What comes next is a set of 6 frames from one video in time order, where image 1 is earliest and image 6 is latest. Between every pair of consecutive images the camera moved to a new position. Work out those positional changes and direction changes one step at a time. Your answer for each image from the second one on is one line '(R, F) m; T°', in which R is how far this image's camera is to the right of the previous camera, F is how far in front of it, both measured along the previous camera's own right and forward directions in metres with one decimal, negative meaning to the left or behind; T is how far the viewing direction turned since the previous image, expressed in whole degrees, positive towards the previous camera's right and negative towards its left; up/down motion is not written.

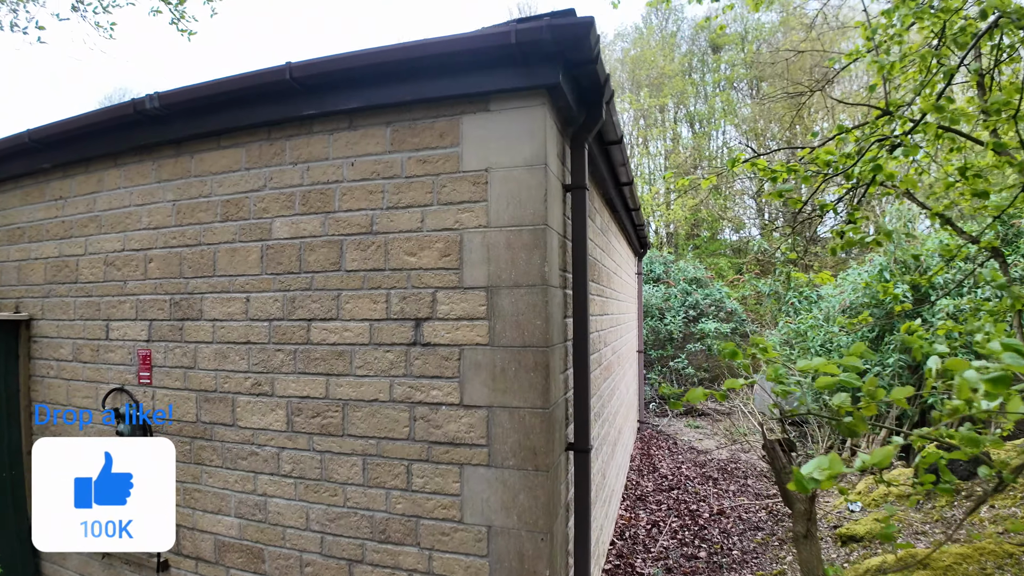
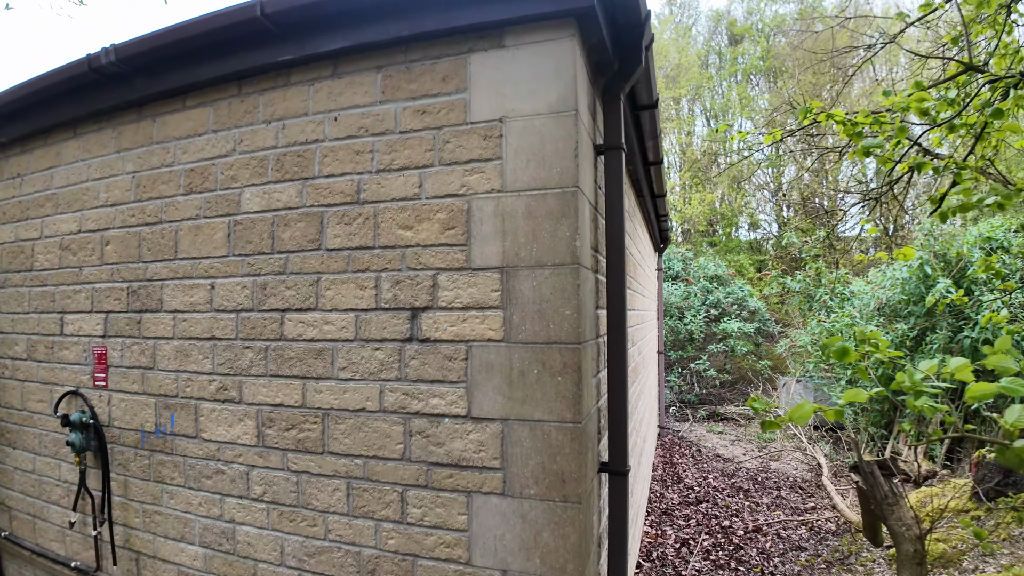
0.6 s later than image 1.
(0.0, +0.4) m; -1°
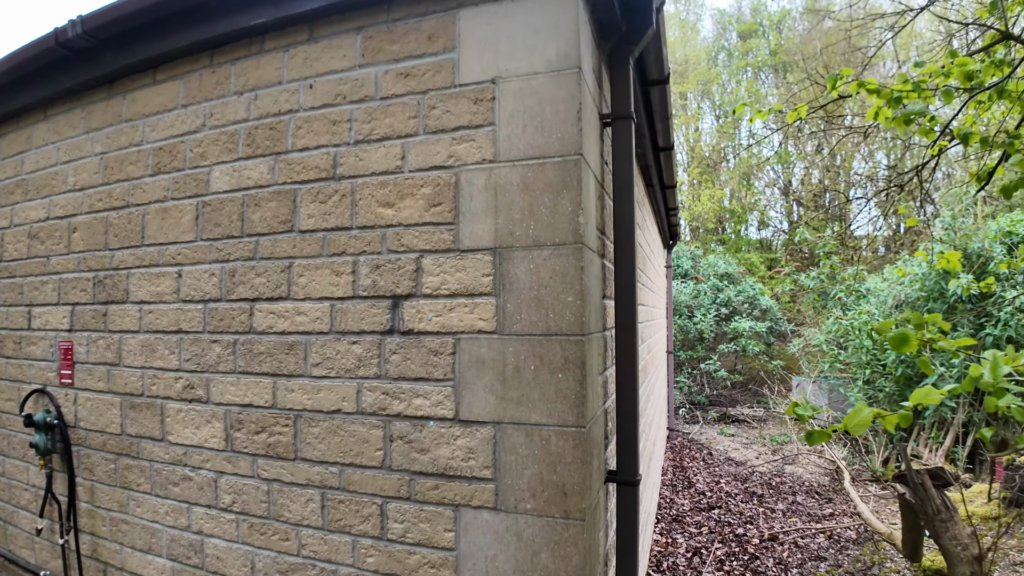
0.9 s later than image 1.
(0.0, +0.2) m; -1°
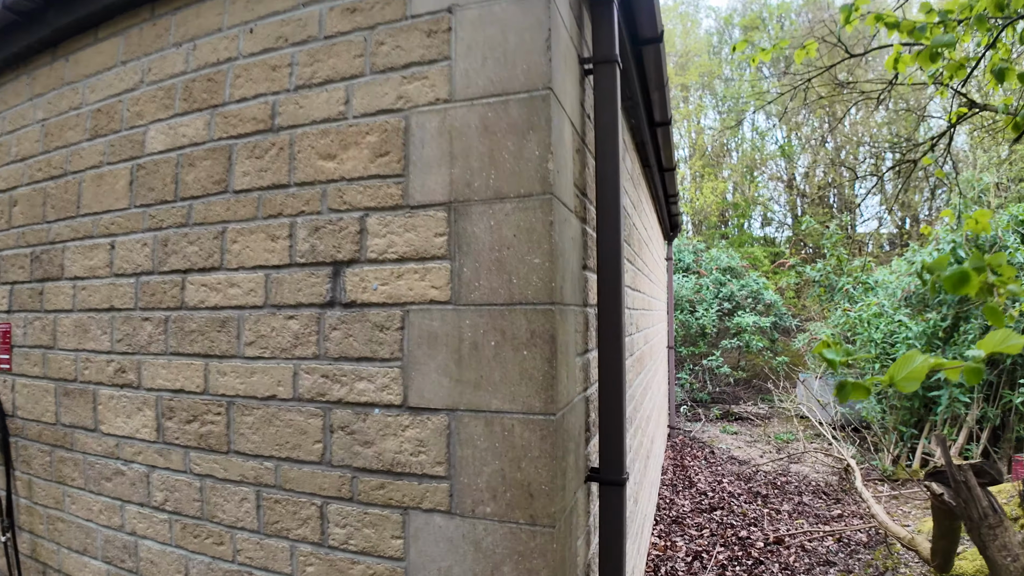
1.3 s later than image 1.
(+0.1, +0.2) m; 0°
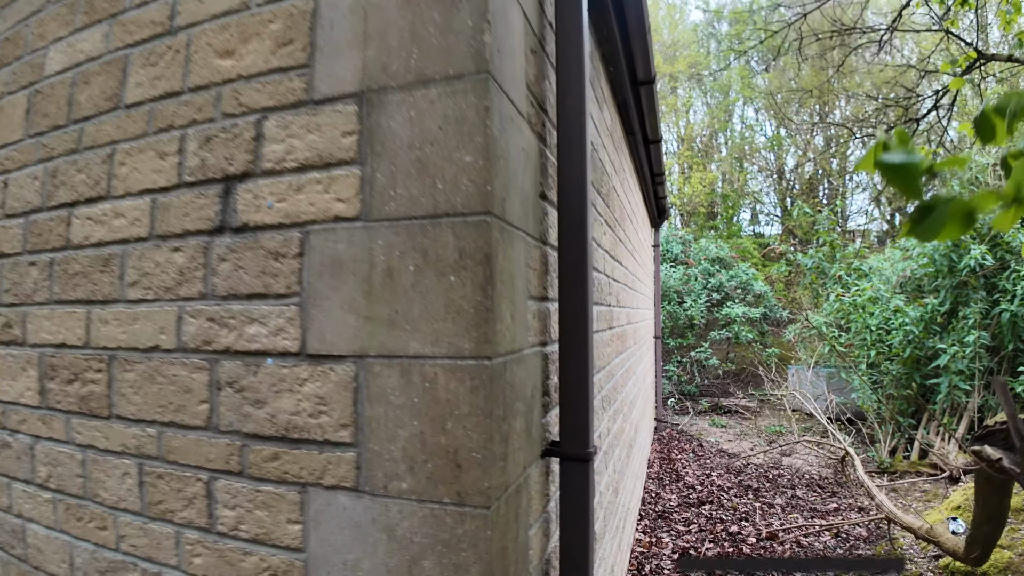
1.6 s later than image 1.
(+0.1, +0.2) m; 0°
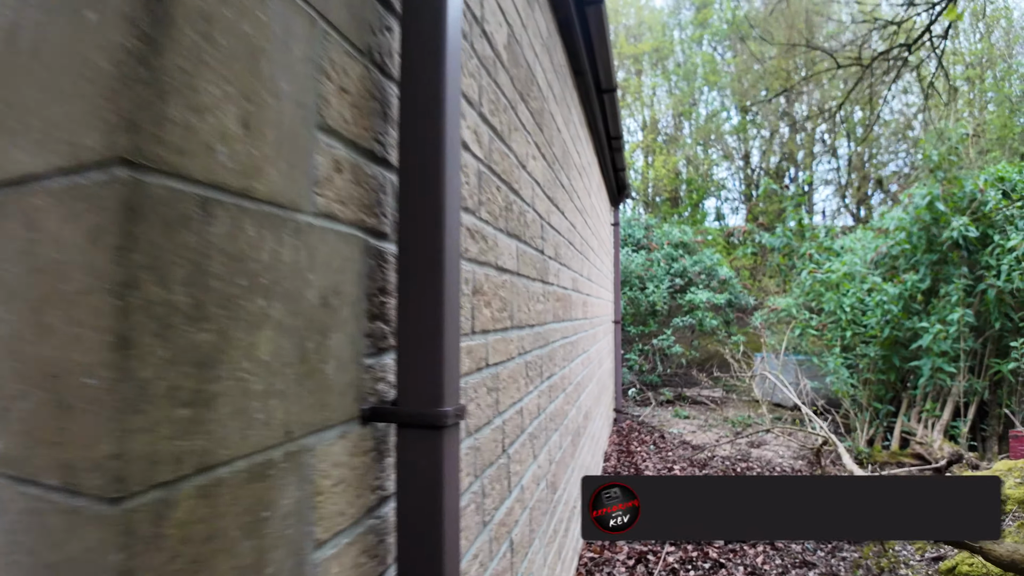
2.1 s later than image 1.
(+0.2, +0.4) m; +3°
